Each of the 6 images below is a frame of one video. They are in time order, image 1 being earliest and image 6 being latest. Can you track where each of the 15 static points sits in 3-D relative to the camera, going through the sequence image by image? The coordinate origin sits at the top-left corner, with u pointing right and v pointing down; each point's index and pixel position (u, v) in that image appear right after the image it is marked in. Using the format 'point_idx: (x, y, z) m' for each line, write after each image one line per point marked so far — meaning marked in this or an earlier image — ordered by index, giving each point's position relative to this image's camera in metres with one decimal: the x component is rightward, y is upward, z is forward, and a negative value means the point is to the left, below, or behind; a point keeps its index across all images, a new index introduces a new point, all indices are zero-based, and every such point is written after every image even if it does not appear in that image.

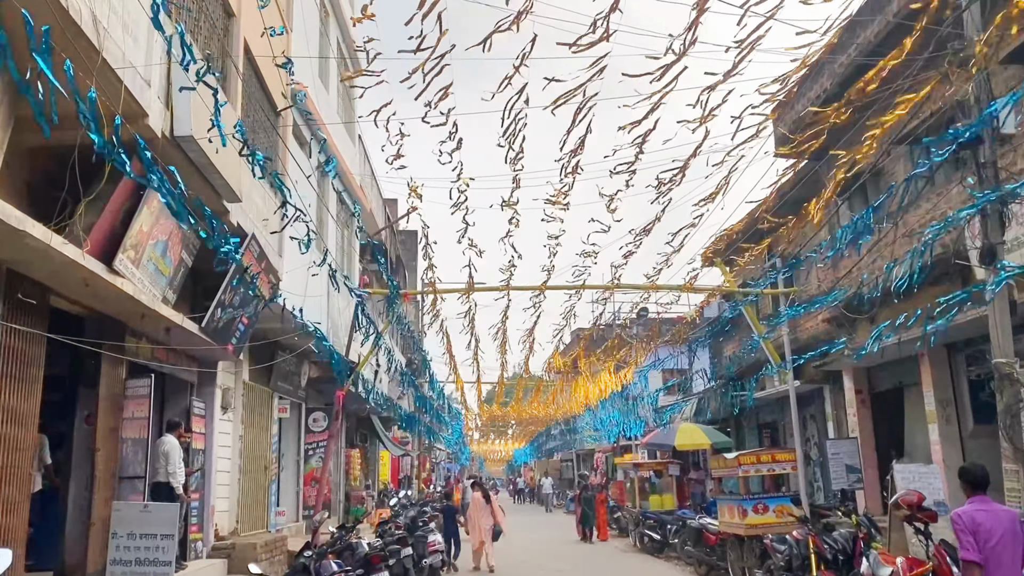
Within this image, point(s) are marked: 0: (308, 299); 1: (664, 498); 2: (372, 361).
0: (-2.7, -0.1, +11.3) m
1: (+2.7, -3.8, +15.8) m
2: (-3.0, -1.5, +18.6) m
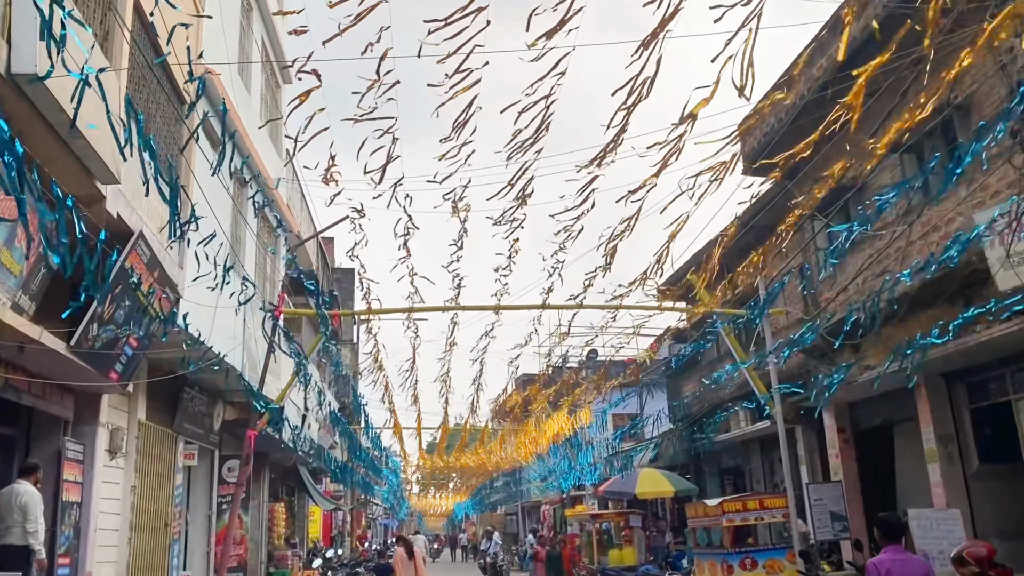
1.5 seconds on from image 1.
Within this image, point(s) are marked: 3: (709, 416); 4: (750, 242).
0: (-3.3, -0.4, +9.7) m
1: (+1.8, -4.3, +14.3) m
2: (-4.0, -2.2, +16.8) m
3: (+3.7, -2.4, +16.5) m
4: (+3.7, +0.7, +13.9) m
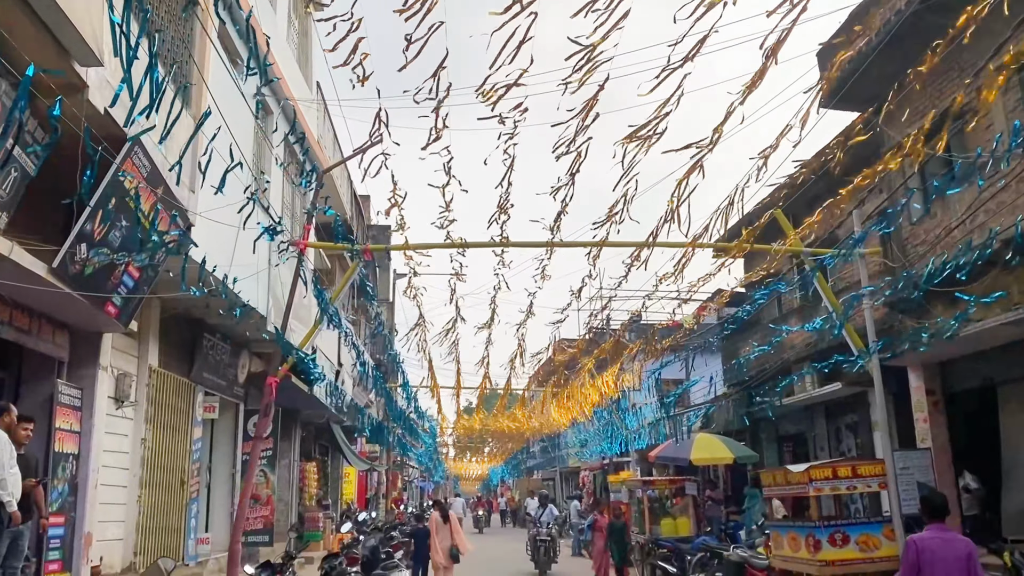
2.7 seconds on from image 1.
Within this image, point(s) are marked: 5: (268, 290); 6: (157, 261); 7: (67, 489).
0: (-2.7, +0.3, +8.7) m
1: (+2.5, -3.5, +13.2) m
2: (-3.2, -1.3, +15.9) m
3: (+4.5, -1.6, +15.3) m
4: (+4.4, +1.4, +12.5) m
5: (-2.8, 0.0, +9.9) m
6: (-2.7, +0.2, +6.7) m
7: (-3.3, -1.5, +6.5) m
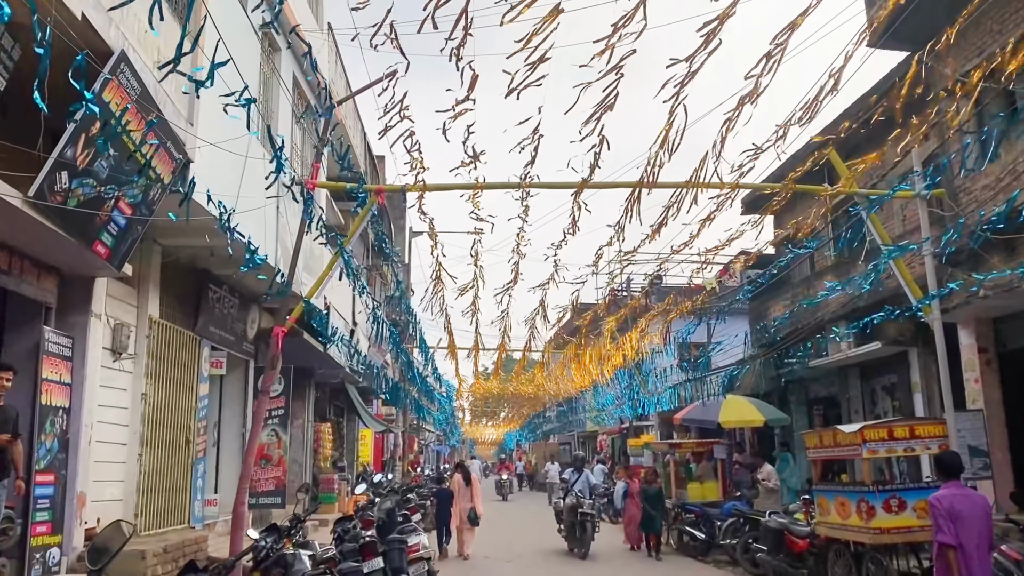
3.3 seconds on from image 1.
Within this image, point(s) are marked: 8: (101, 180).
0: (-2.5, +0.8, +8.1) m
1: (+2.8, -2.9, +12.7) m
2: (-2.9, -0.5, +15.4) m
3: (+4.8, -0.9, +14.6) m
4: (+4.7, +2.1, +11.8) m
5: (-2.5, +0.5, +9.3) m
6: (-2.5, +0.6, +6.1) m
7: (-3.1, -1.1, +6.0) m
8: (-2.5, +0.7, +5.4) m
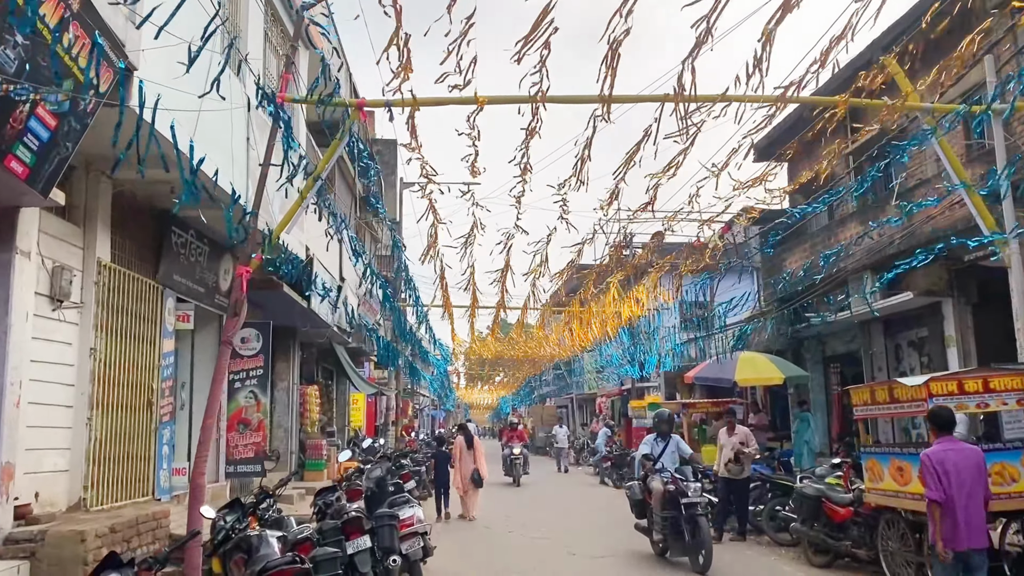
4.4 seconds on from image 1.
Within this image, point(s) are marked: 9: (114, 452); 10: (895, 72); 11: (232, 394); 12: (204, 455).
0: (-2.5, +1.2, +7.0) m
1: (+2.8, -2.2, +11.8) m
2: (-2.9, +0.2, +14.4) m
3: (+4.8, -0.1, +13.7) m
4: (+4.7, +2.7, +10.7) m
5: (-2.5, +1.0, +8.2) m
6: (-2.5, +1.0, +5.1) m
7: (-3.1, -0.7, +5.0) m
8: (-2.5, +1.1, +4.3) m
9: (-3.2, -1.3, +7.0) m
10: (+2.8, +1.6, +6.5) m
11: (-3.2, -1.2, +9.9) m
12: (-1.8, -1.0, +5.3) m
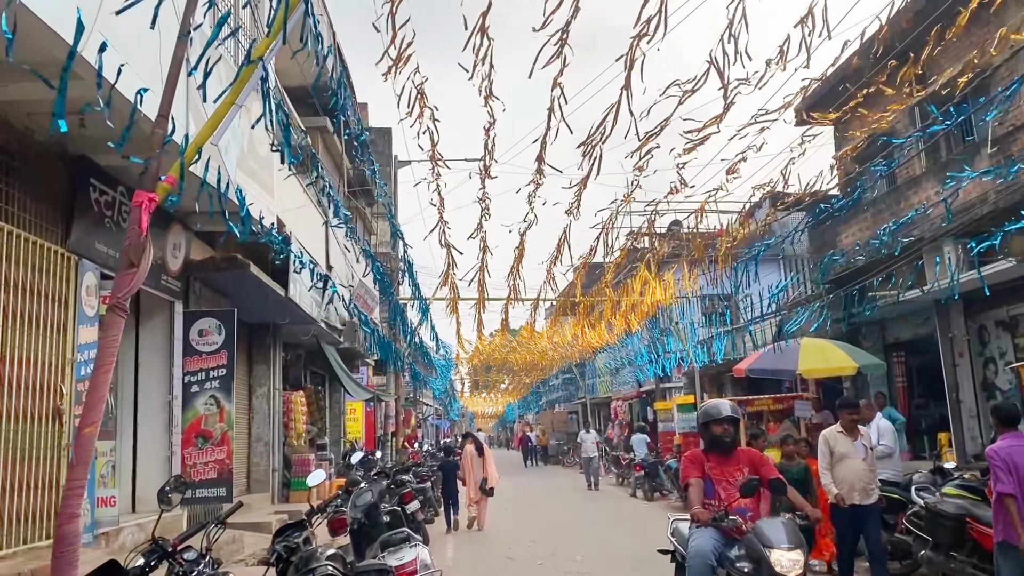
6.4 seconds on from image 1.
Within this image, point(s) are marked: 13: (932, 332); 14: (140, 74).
0: (-2.3, +1.5, +5.1) m
1: (+3.1, -1.8, +9.8) m
2: (-2.7, +0.4, +12.4) m
3: (+5.0, +0.3, +11.7) m
4: (+4.9, +3.1, +8.7) m
5: (-2.3, +1.3, +6.3) m
6: (-2.3, +1.3, +3.1) m
7: (-2.8, -0.4, +3.0) m
8: (-2.3, +1.3, +2.4) m
9: (-2.9, -1.1, +5.0) m
10: (+3.0, +1.9, +4.6) m
11: (-2.9, -1.0, +8.0) m
12: (-1.6, -0.7, +3.3) m
13: (+5.8, -0.6, +12.1) m
14: (-2.3, +1.3, +5.6) m
